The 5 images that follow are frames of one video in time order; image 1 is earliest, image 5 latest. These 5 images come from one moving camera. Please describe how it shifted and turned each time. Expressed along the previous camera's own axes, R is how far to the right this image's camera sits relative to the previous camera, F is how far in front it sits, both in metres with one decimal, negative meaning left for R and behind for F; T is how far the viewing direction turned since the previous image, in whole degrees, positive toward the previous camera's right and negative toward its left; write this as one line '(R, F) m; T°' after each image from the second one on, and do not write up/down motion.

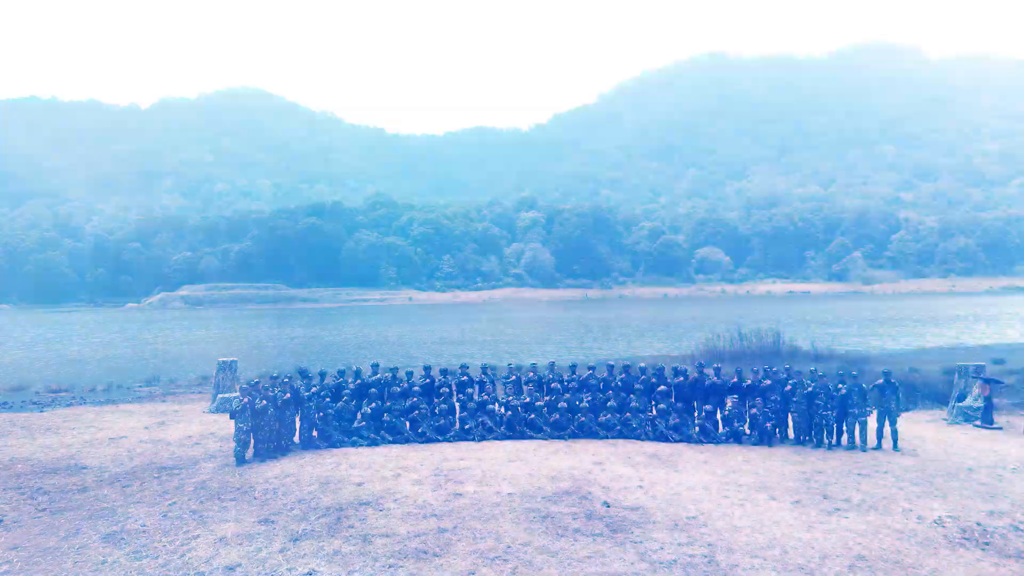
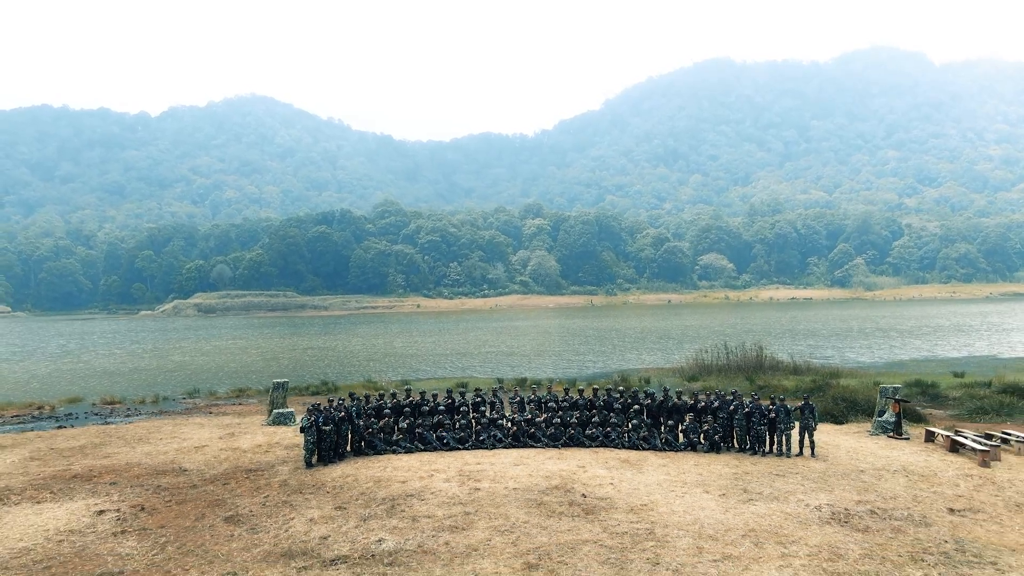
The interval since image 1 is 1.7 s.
(0.0, -2.7) m; 0°
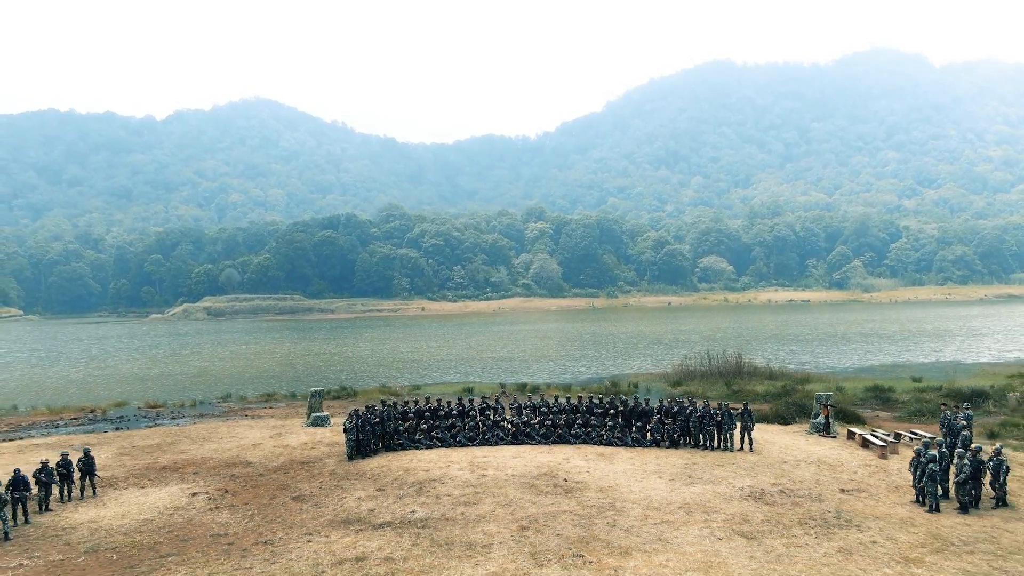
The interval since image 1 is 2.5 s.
(+0.1, -3.0) m; 0°
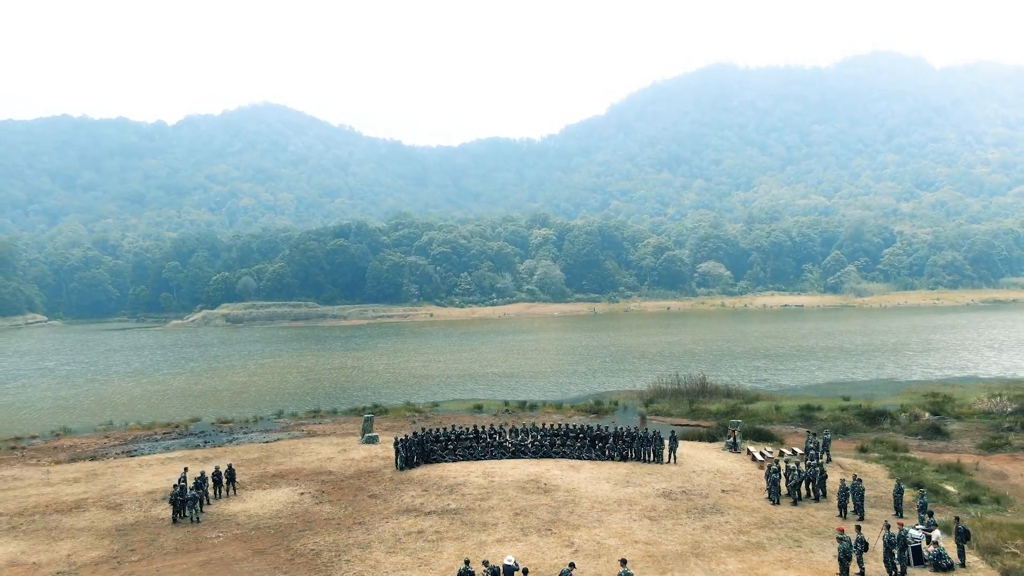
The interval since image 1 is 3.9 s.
(+0.2, -6.8) m; 0°
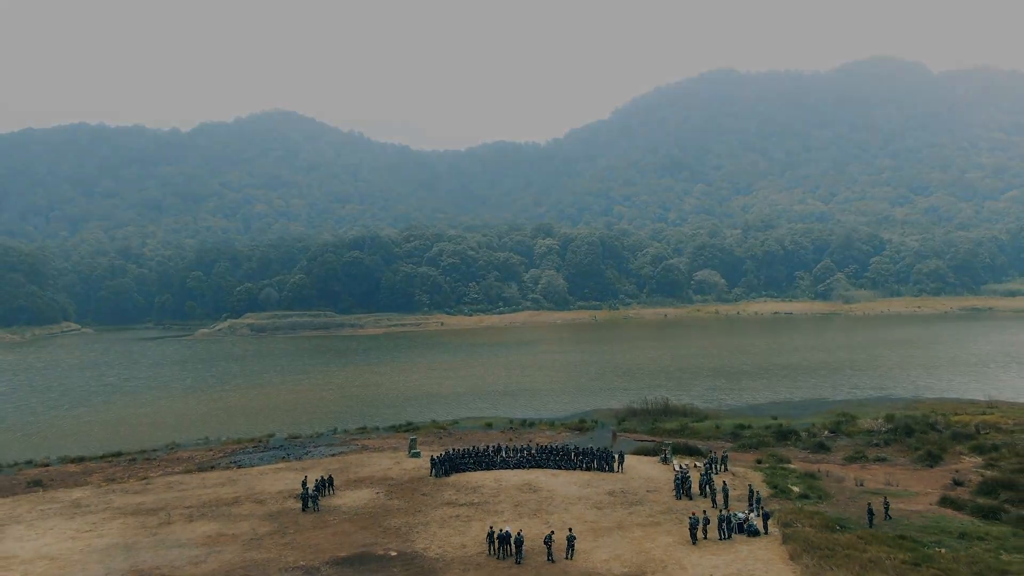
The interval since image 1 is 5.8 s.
(+0.3, -10.9) m; -1°
